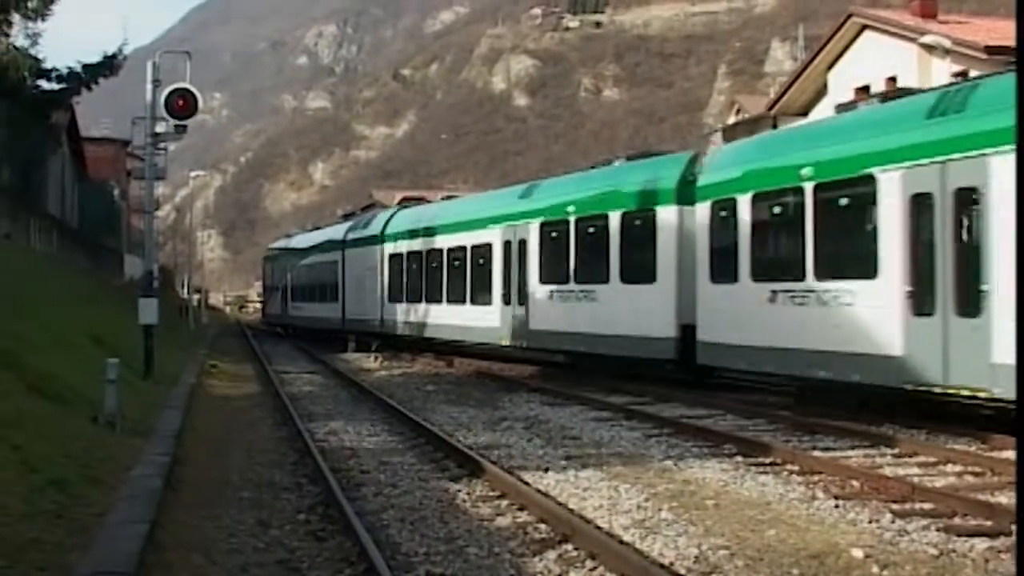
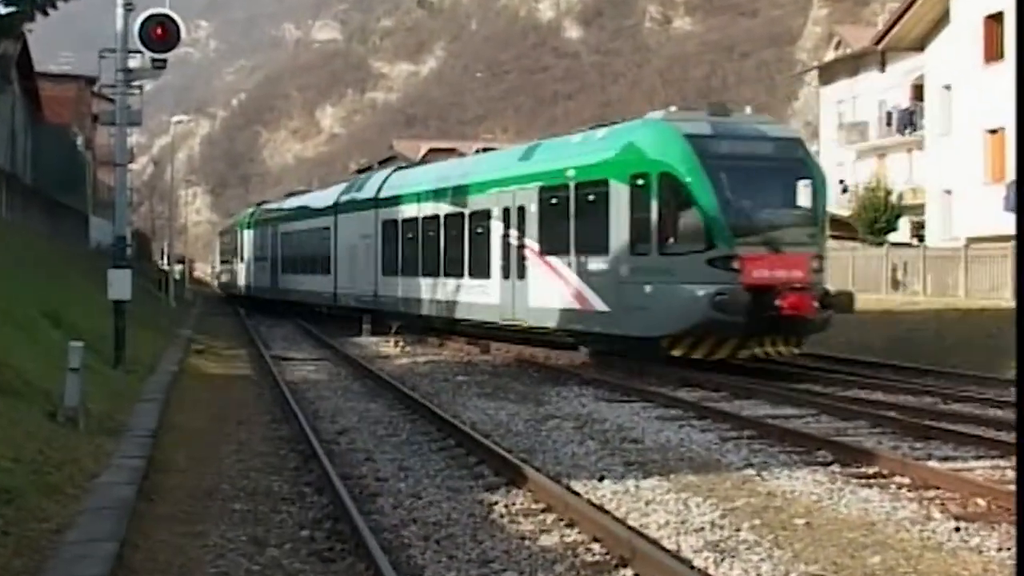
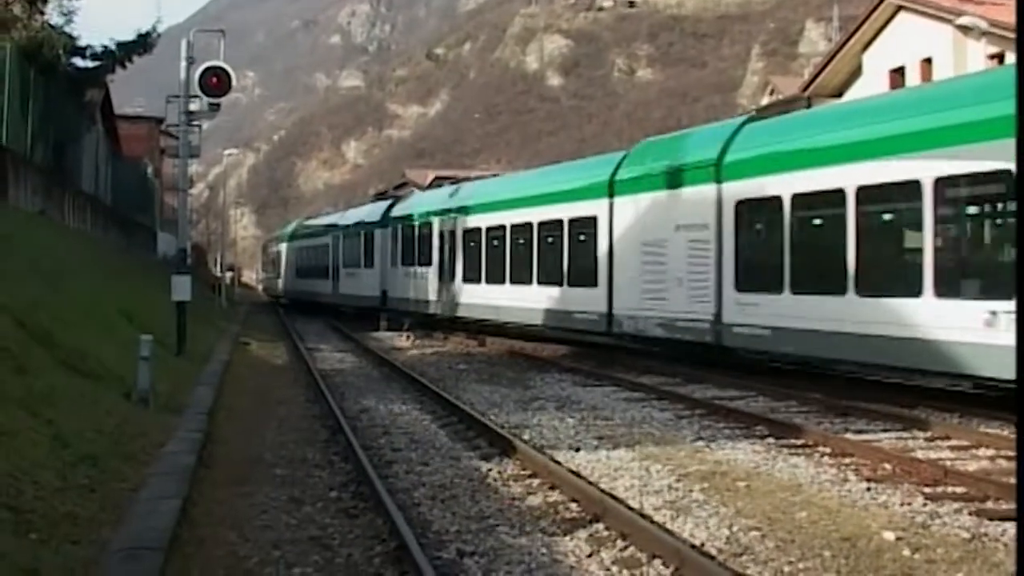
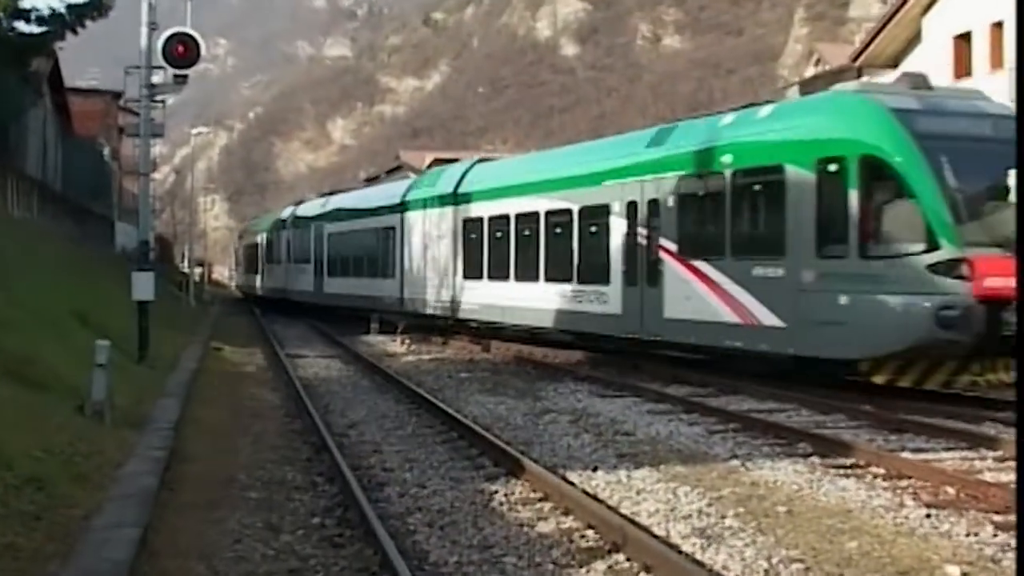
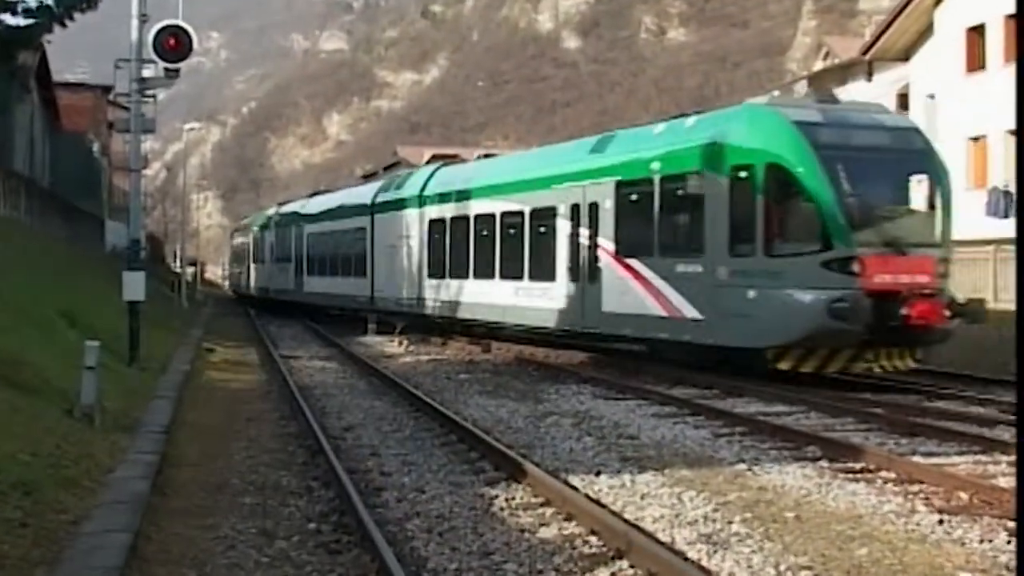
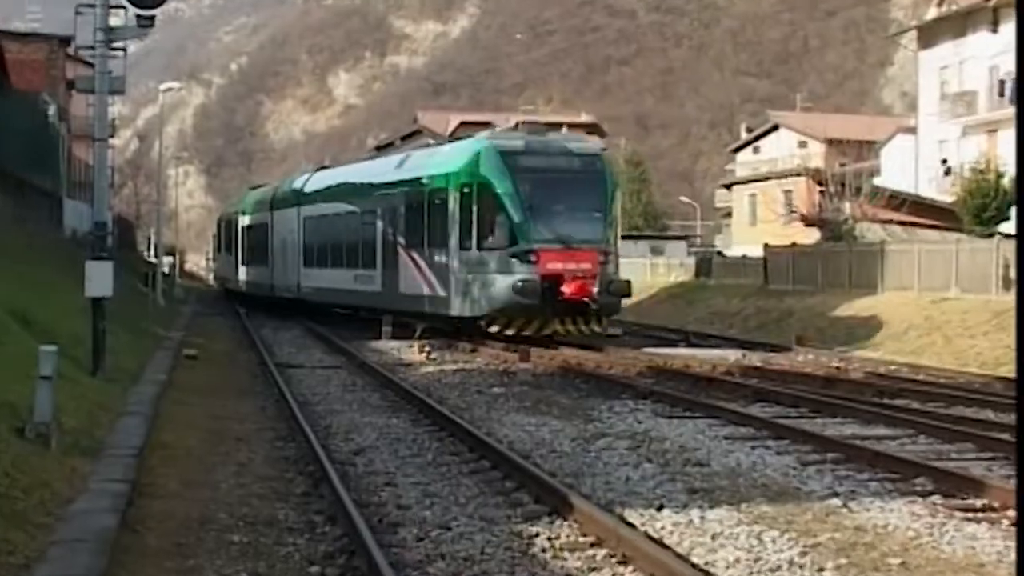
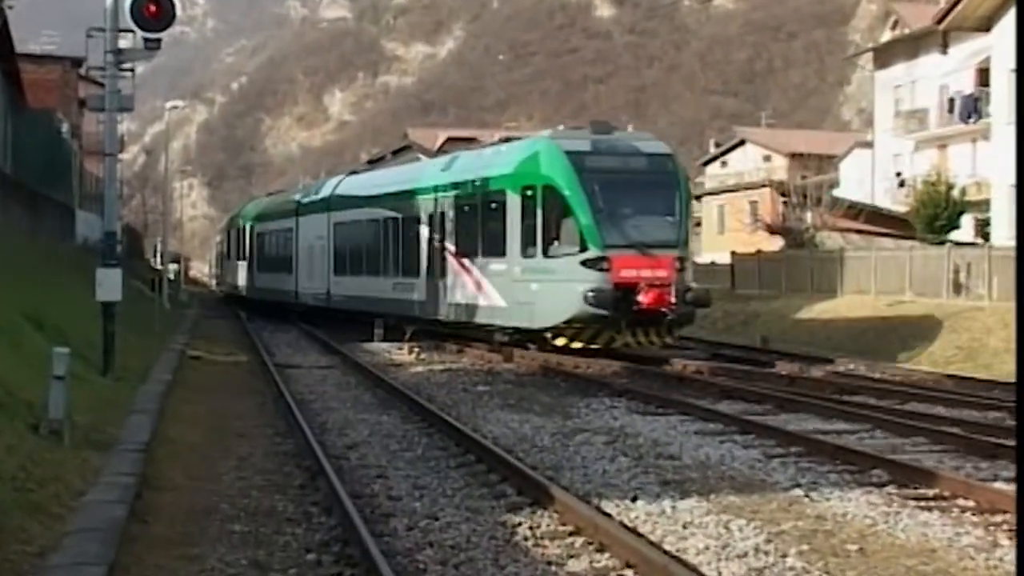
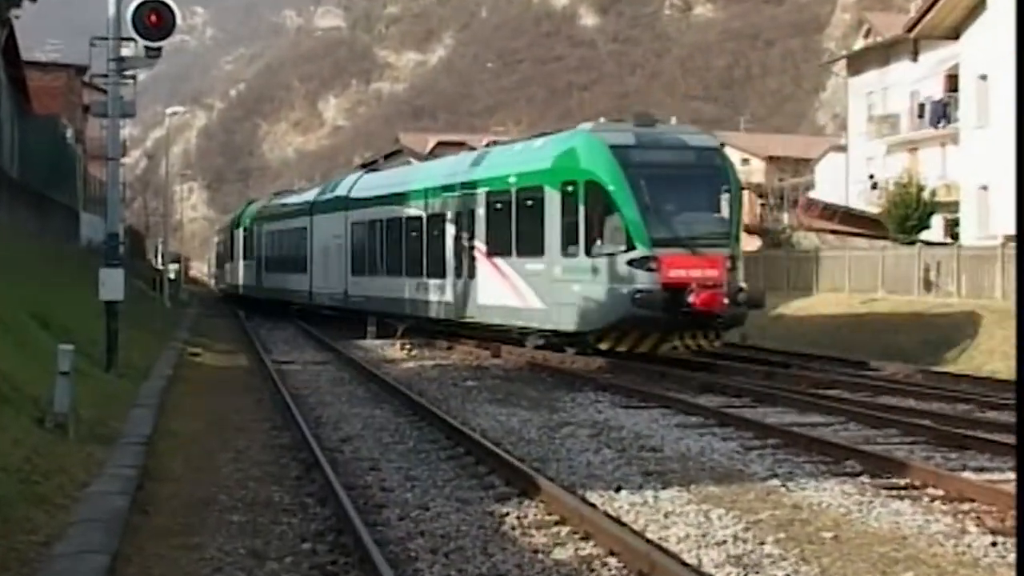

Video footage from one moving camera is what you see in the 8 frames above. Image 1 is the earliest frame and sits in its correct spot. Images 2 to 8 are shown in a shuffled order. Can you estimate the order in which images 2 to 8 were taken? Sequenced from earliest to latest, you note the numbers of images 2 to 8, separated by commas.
3, 4, 5, 2, 8, 7, 6
